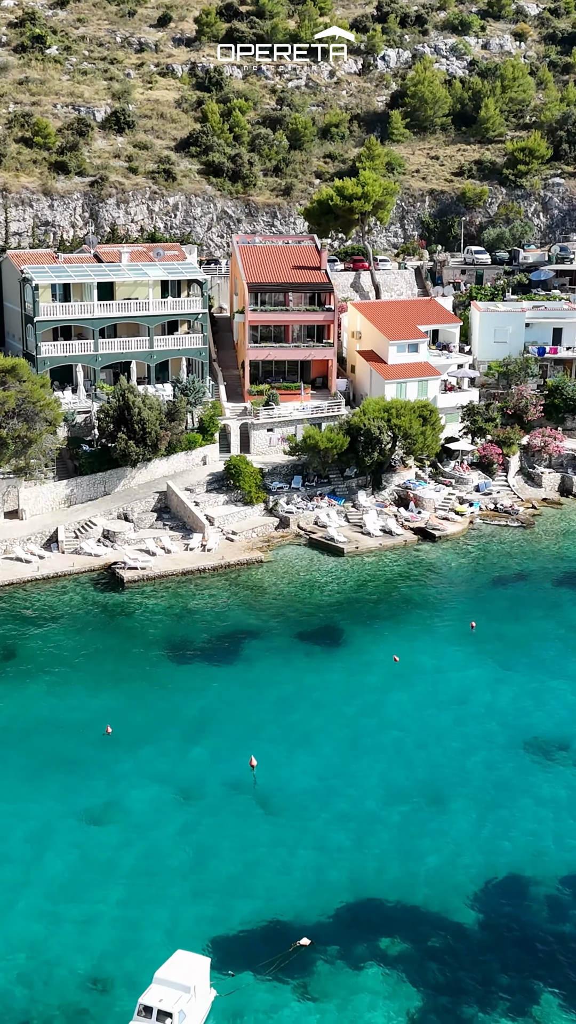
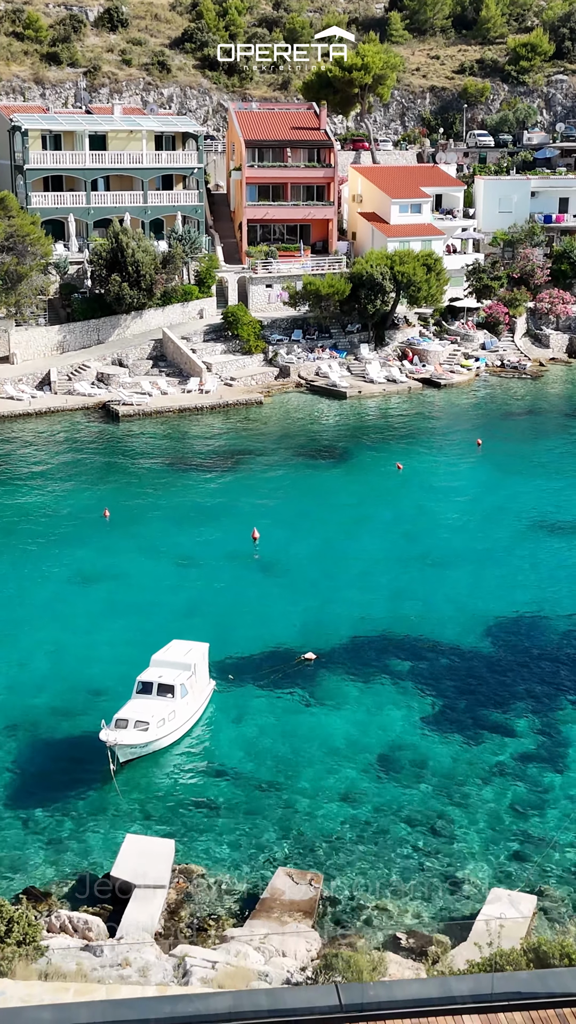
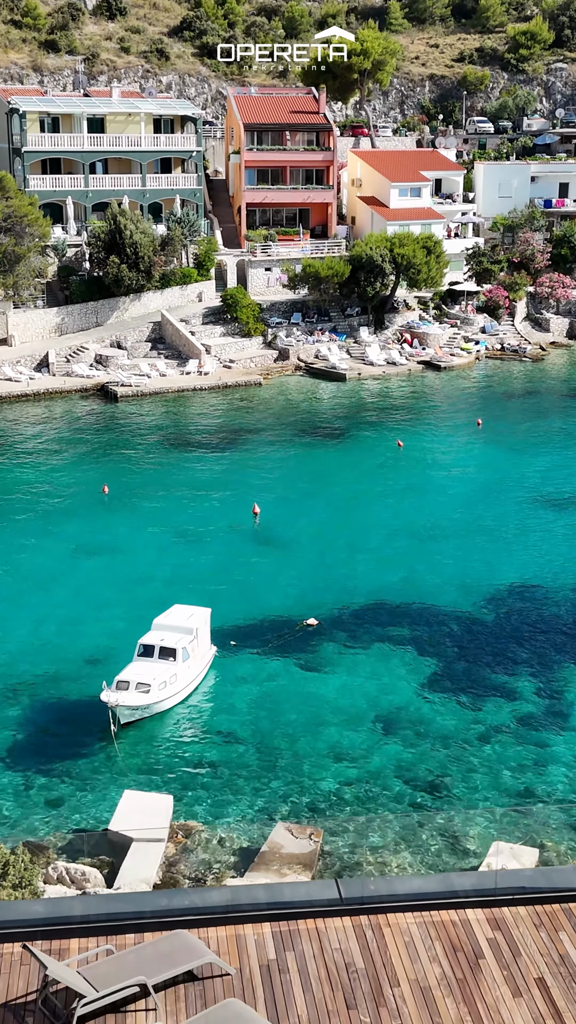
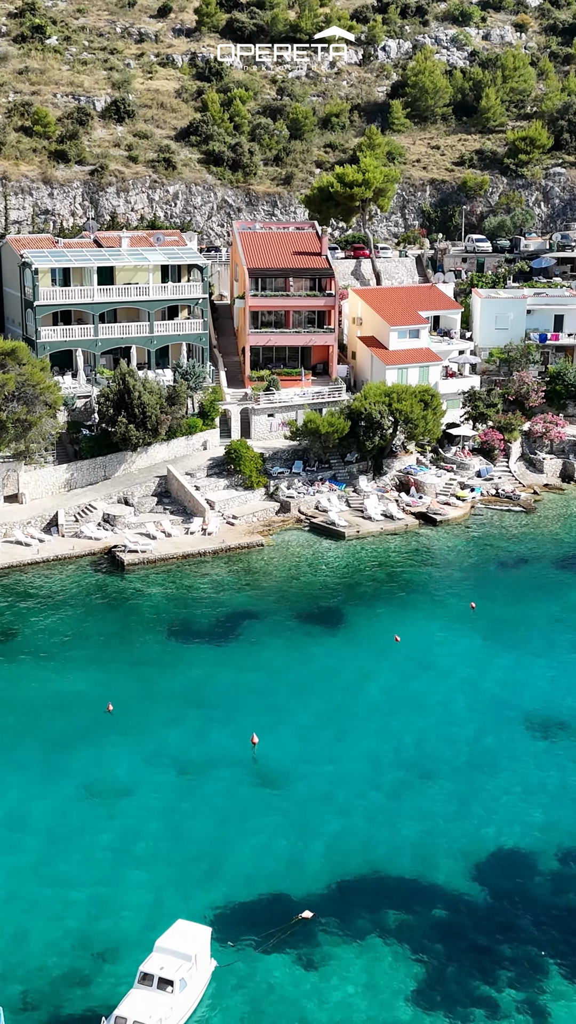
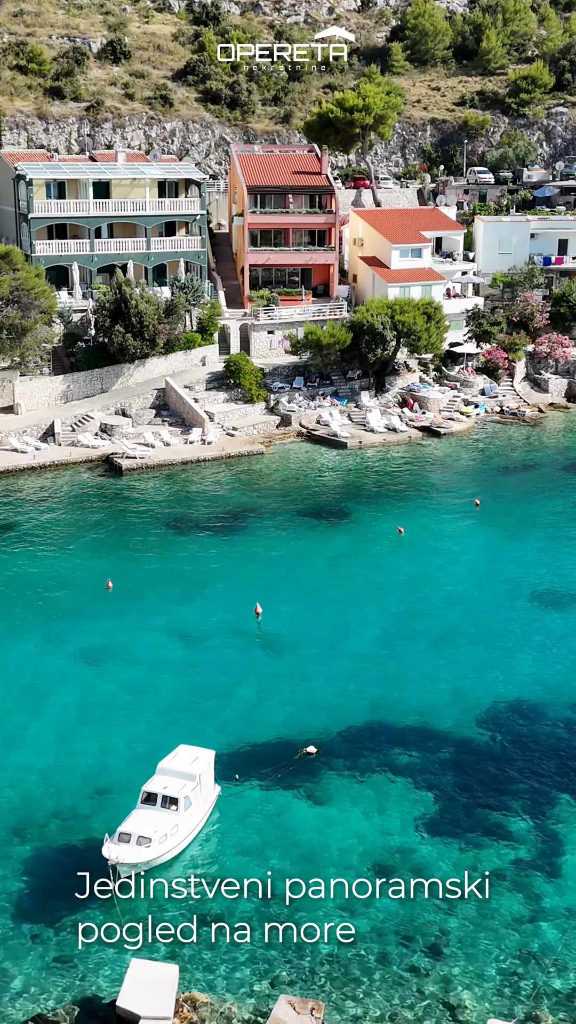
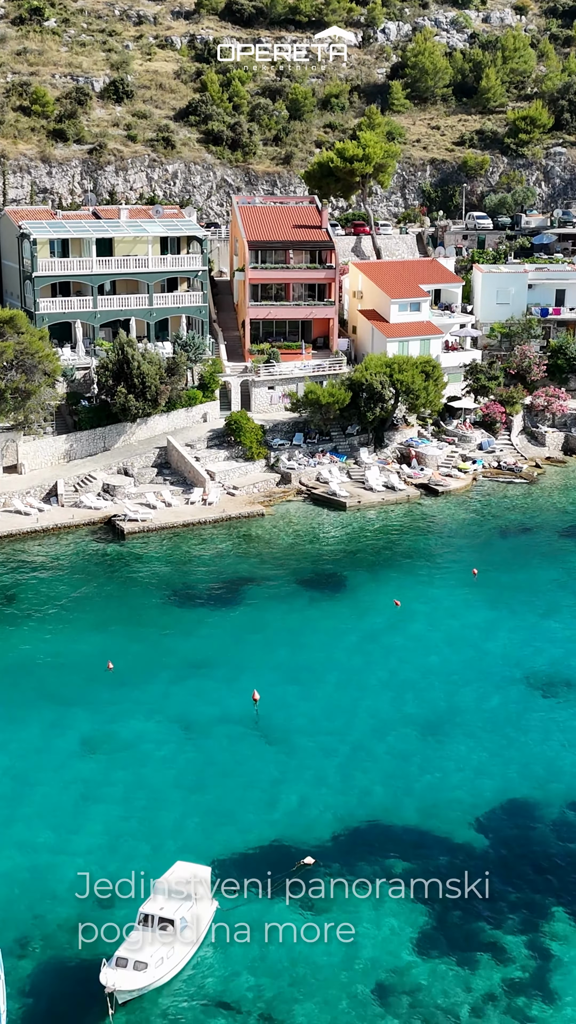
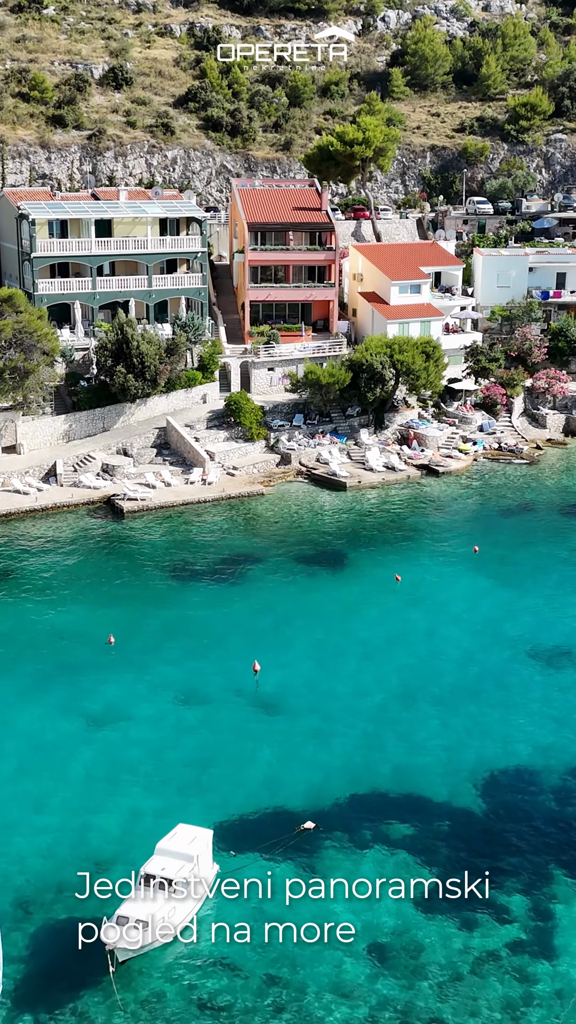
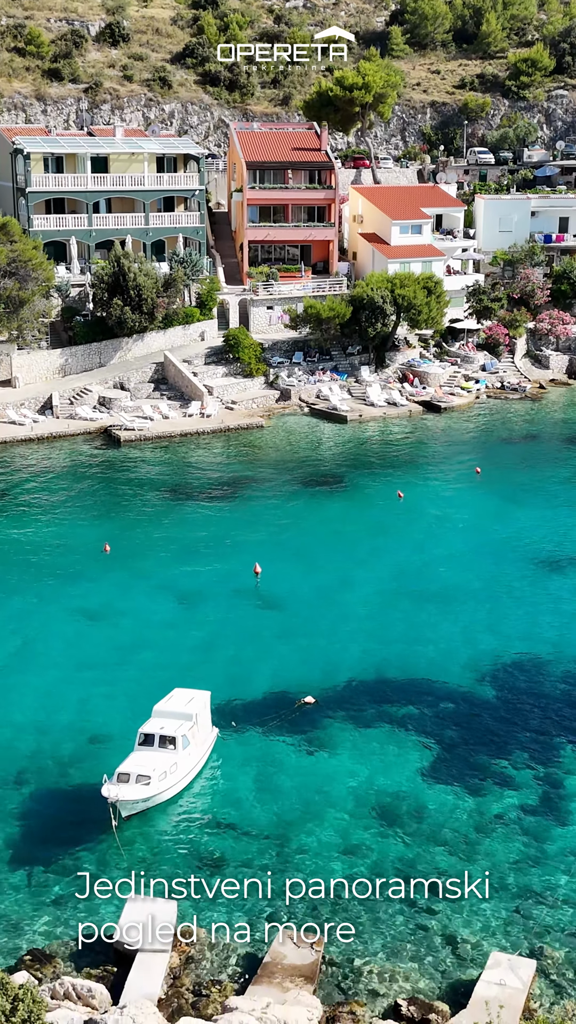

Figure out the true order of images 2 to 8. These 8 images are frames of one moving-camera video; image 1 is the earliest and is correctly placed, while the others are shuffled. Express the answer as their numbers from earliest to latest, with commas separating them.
4, 6, 7, 5, 8, 2, 3
